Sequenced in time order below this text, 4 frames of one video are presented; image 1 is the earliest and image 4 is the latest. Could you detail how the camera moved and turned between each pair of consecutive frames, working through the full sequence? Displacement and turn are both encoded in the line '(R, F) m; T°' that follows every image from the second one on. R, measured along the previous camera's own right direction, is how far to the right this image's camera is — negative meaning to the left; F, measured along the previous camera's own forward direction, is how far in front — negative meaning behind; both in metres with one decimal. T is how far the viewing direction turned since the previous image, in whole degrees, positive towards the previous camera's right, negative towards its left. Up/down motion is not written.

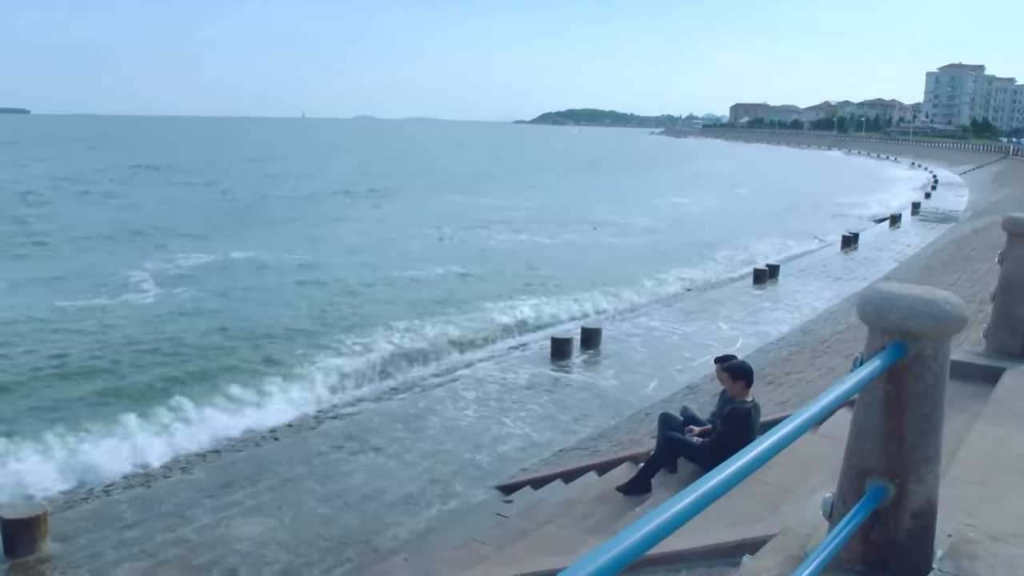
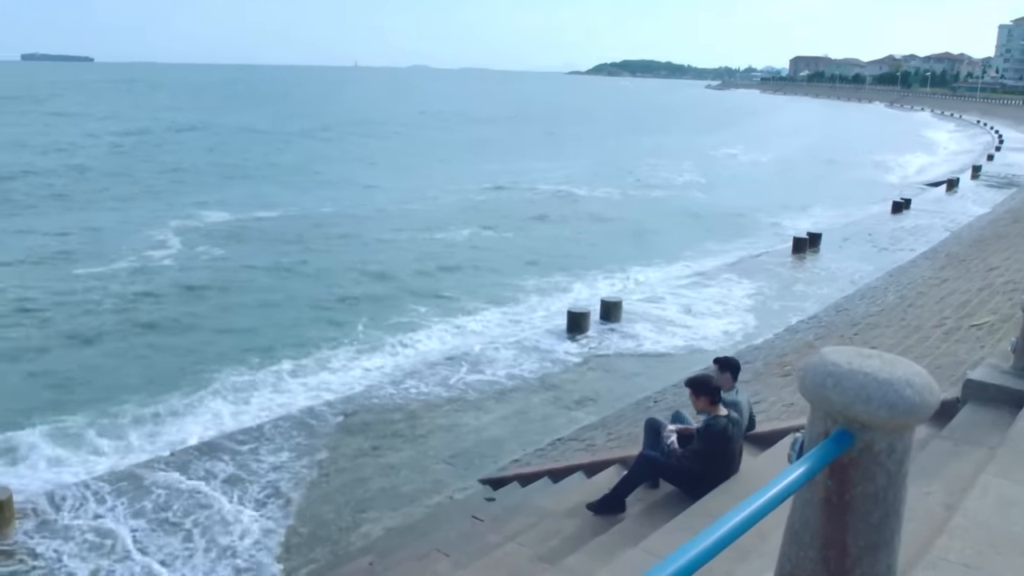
(+0.6, +0.7) m; -3°
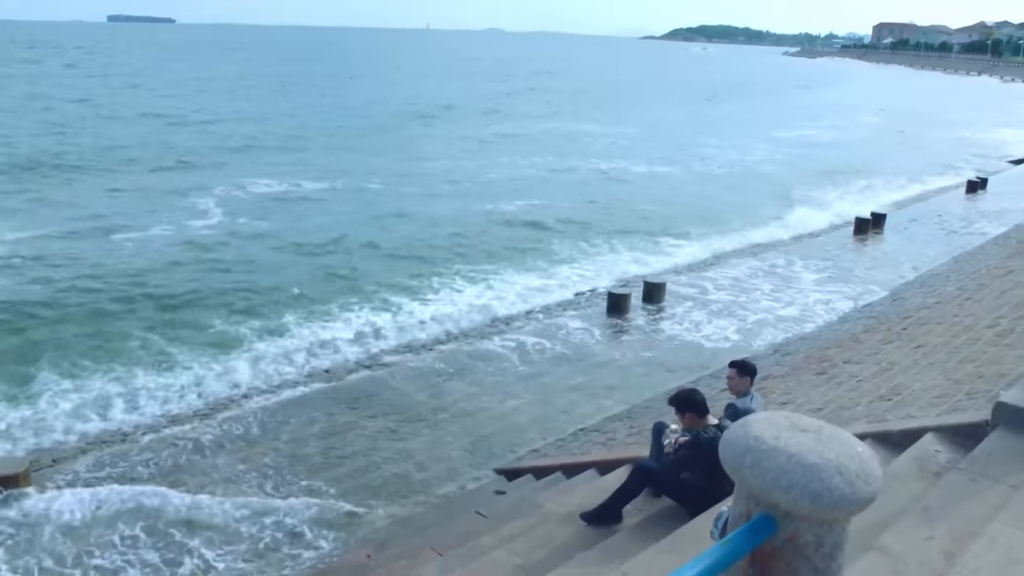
(+0.5, +0.3) m; -4°
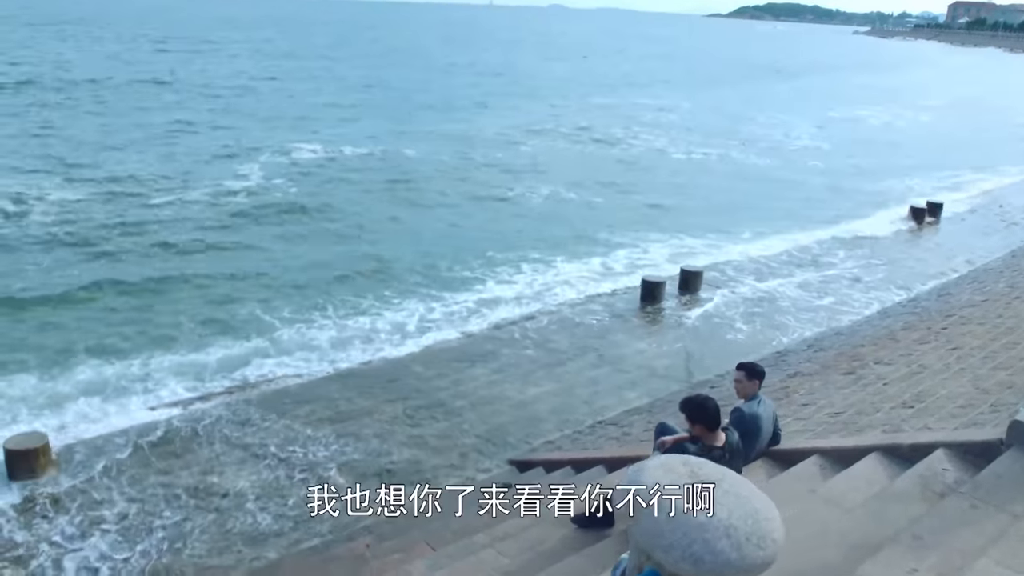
(+0.4, +0.2) m; -4°
